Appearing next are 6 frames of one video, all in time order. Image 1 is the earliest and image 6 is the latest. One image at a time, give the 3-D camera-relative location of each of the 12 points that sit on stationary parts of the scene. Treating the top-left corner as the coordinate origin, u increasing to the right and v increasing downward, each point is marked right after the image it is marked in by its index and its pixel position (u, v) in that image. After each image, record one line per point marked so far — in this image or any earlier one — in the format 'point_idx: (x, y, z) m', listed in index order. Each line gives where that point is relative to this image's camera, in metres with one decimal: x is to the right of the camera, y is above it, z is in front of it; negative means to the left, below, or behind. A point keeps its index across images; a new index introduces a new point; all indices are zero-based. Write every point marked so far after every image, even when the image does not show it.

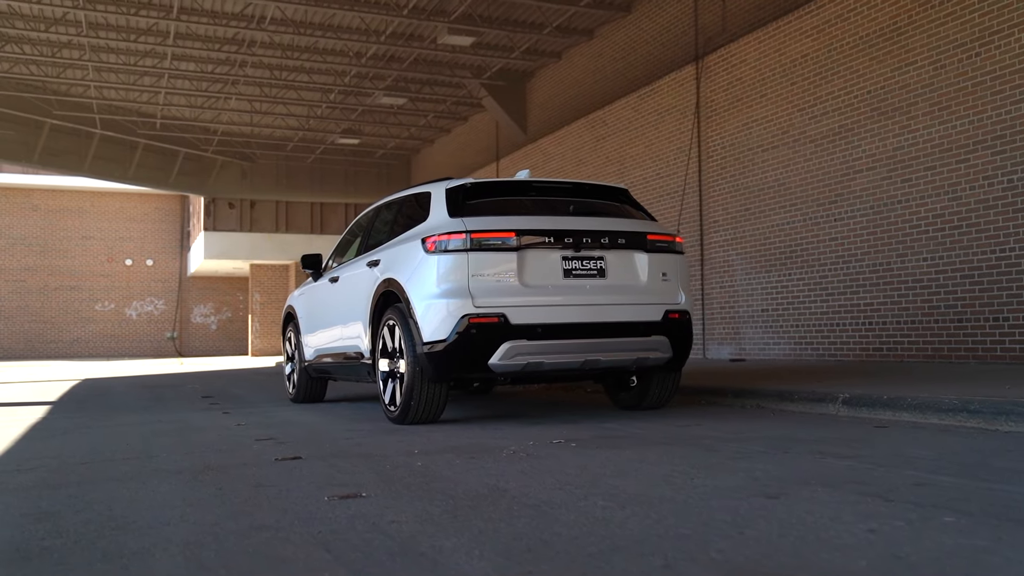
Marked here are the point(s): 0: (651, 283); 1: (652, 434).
0: (+1.0, 0.0, +7.1) m
1: (+0.9, -0.9, +5.9) m
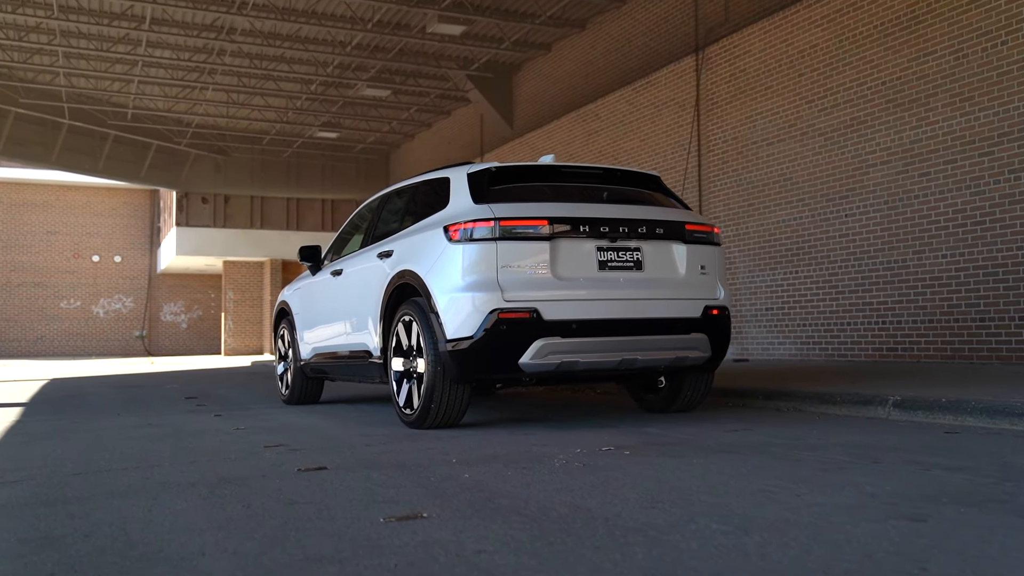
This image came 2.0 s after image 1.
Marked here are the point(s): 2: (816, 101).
0: (+1.2, +0.1, +6.6) m
1: (+1.1, -0.9, +5.4) m
2: (+4.1, +2.5, +12.8) m
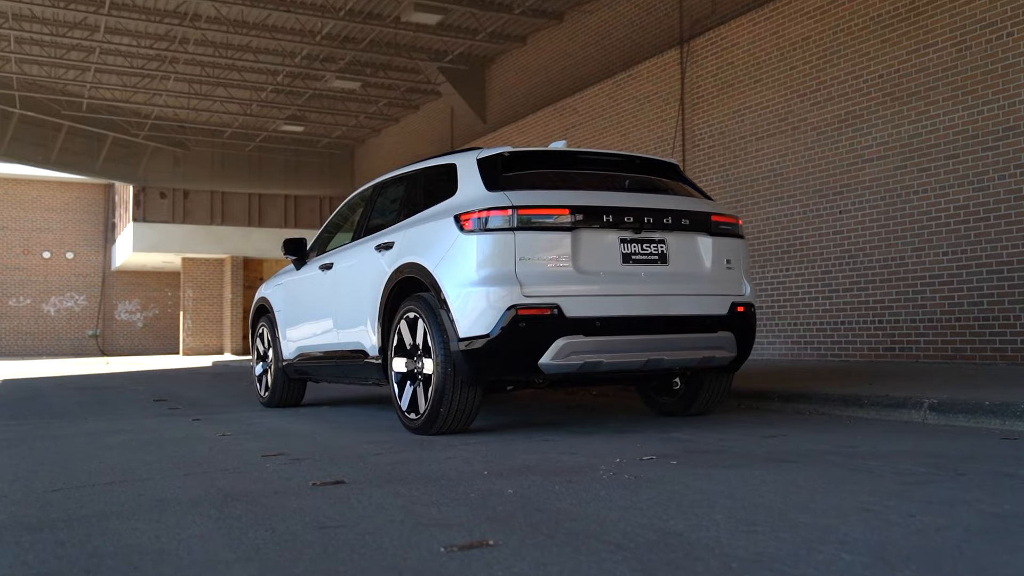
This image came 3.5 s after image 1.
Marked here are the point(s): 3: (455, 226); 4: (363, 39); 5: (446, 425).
0: (+1.3, +0.1, +6.2) m
1: (+1.2, -0.8, +5.0) m
2: (+3.9, +2.5, +12.5) m
3: (-0.3, +0.4, +5.9) m
4: (-3.1, +5.2, +19.9) m
5: (-0.4, -0.9, +6.1) m
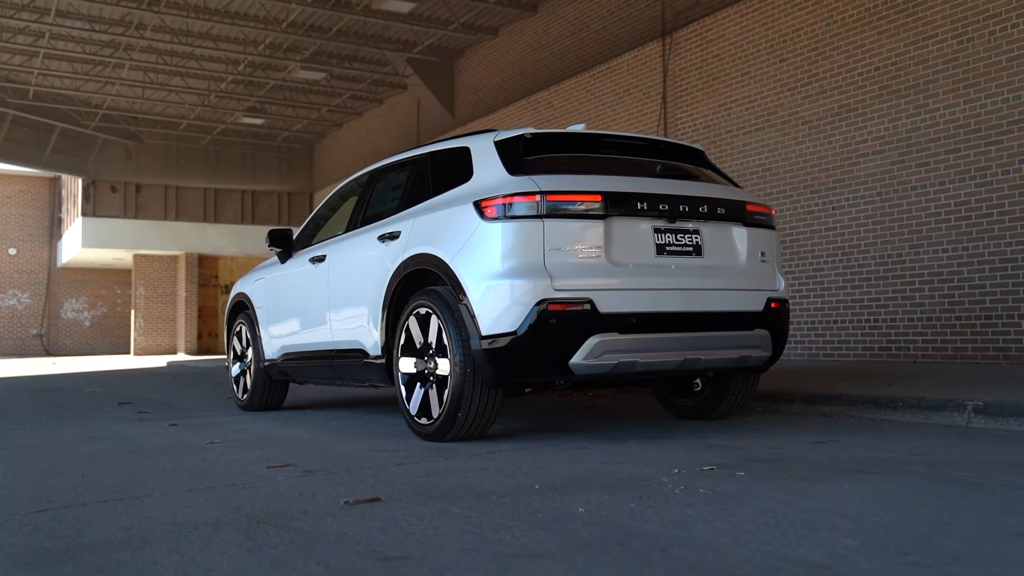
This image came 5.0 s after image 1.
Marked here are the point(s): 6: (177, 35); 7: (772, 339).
0: (+1.4, +0.1, +5.8) m
1: (+1.4, -0.8, +4.6) m
2: (+3.7, +2.6, +12.2) m
3: (-0.2, +0.4, +5.4) m
4: (-3.7, +5.2, +19.2) m
5: (-0.3, -0.8, +5.6) m
6: (-6.8, +5.1, +19.5) m
7: (+1.6, -0.3, +5.8) m
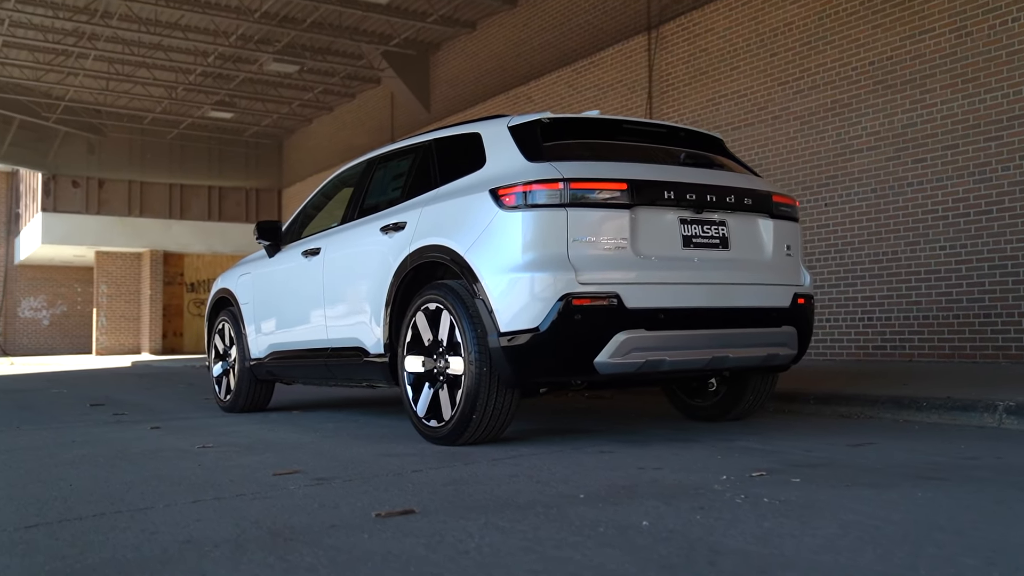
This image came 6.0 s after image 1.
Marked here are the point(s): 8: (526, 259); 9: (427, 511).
0: (+1.5, +0.2, +5.5) m
1: (+1.5, -0.8, +4.3) m
2: (+3.5, +2.6, +12.0) m
3: (-0.1, +0.5, +5.0) m
4: (-4.1, +5.3, +18.7) m
5: (-0.2, -0.8, +5.2) m
6: (-7.3, +5.2, +18.9) m
7: (+1.7, -0.3, +5.6) m
8: (+0.1, +0.1, +4.8) m
9: (-0.3, -0.8, +3.3) m
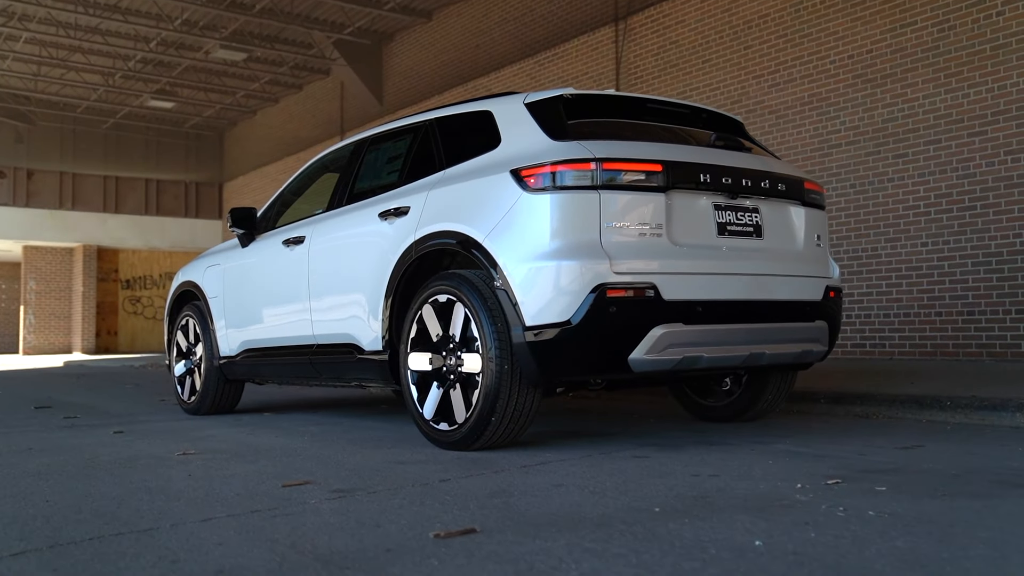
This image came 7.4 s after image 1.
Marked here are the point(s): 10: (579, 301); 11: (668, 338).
0: (+1.6, +0.2, +5.2) m
1: (+1.7, -0.7, +4.0) m
2: (+3.1, +2.6, +11.8) m
3: (0.0, +0.5, +4.6) m
4: (-4.9, +5.3, +18.0) m
5: (-0.1, -0.7, +4.8) m
6: (-8.1, +5.3, +17.9) m
7: (+1.7, -0.2, +5.2) m
8: (+0.2, +0.2, +4.4) m
9: (-0.1, -0.7, +2.9) m
10: (+0.3, -0.1, +4.4) m
11: (+0.7, -0.2, +4.5) m
